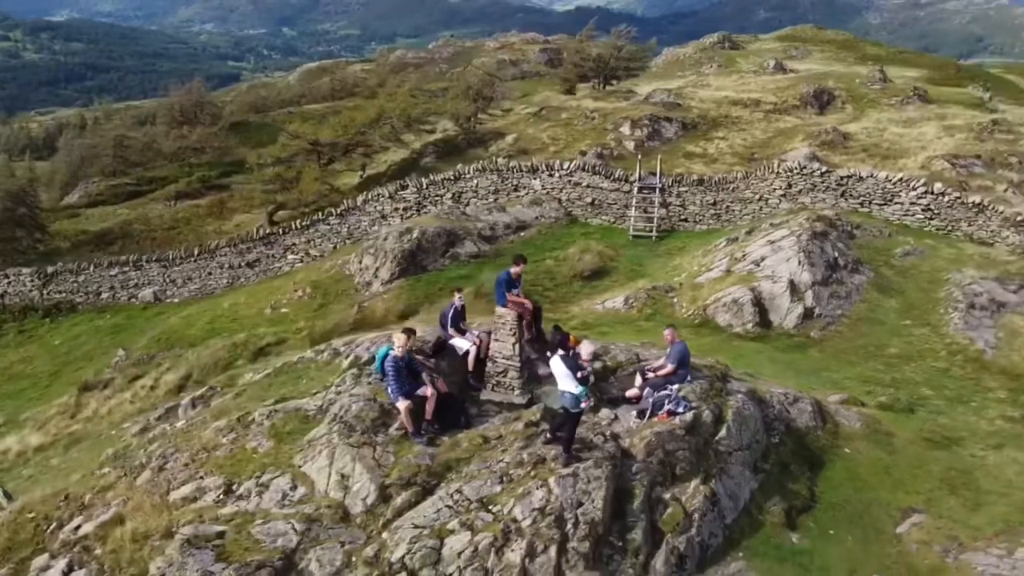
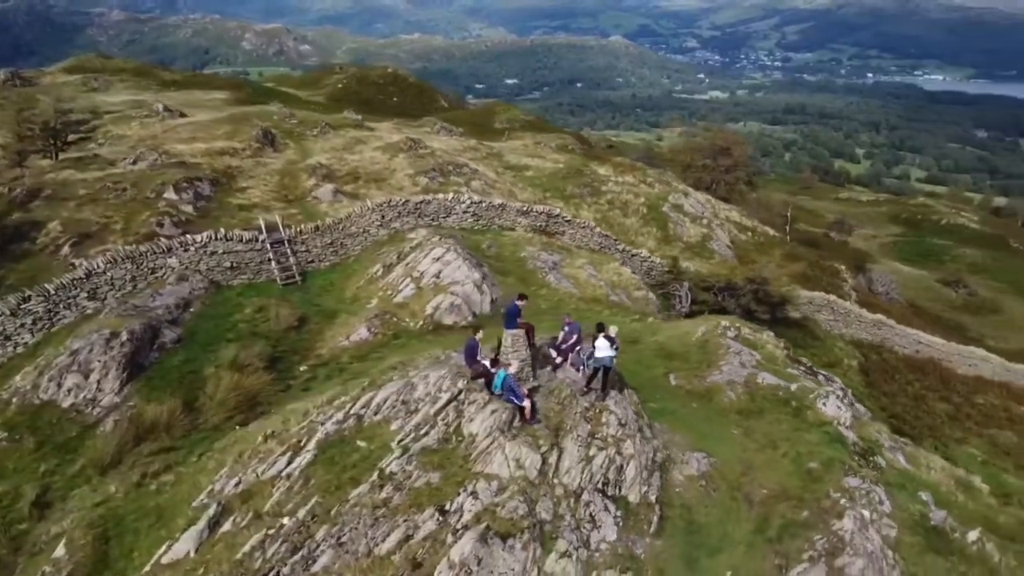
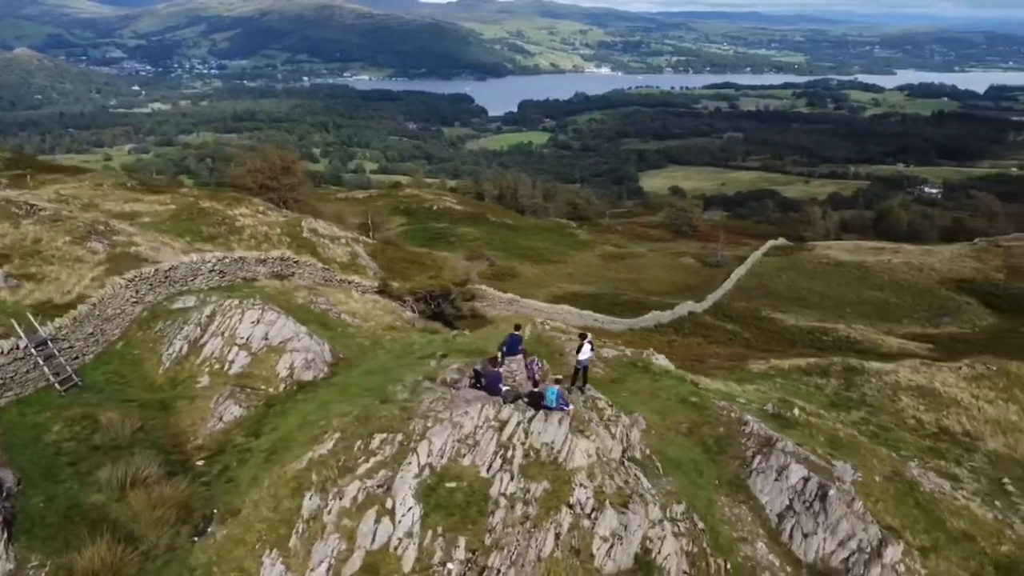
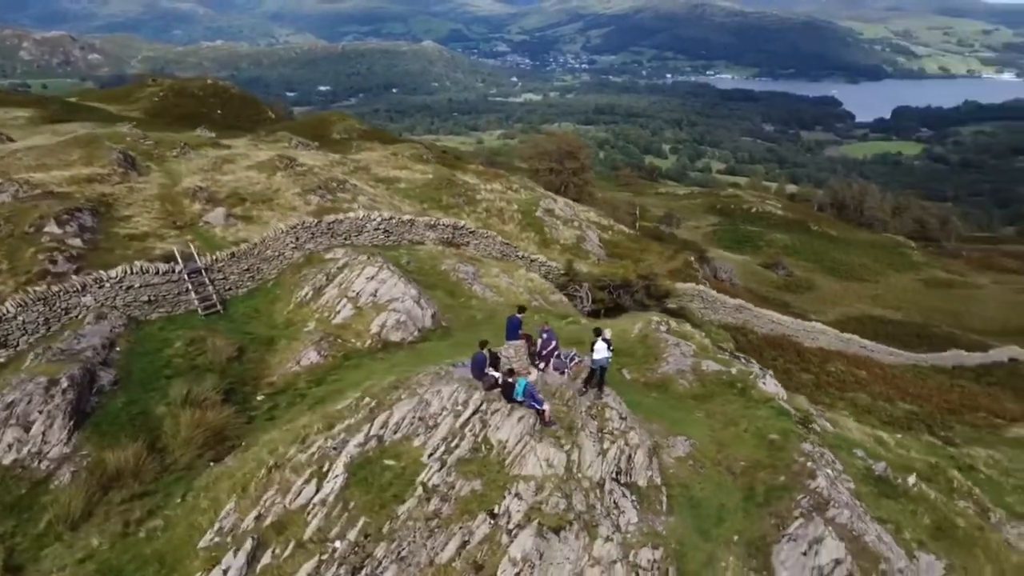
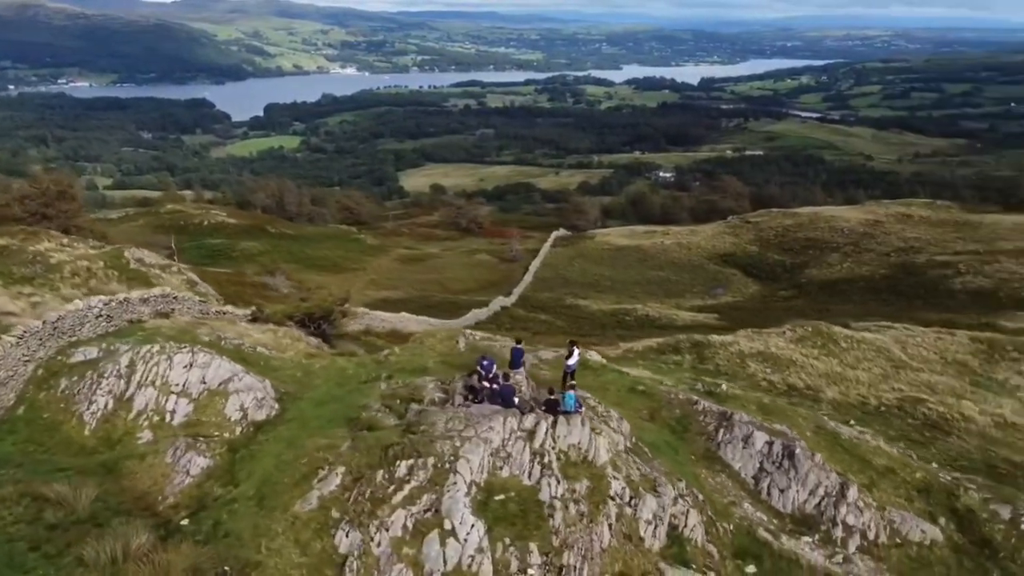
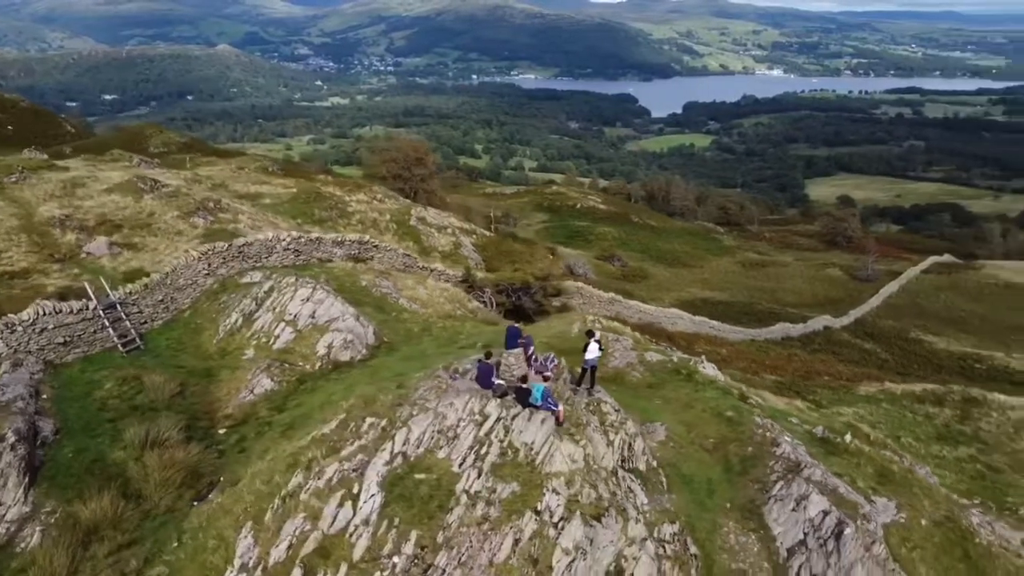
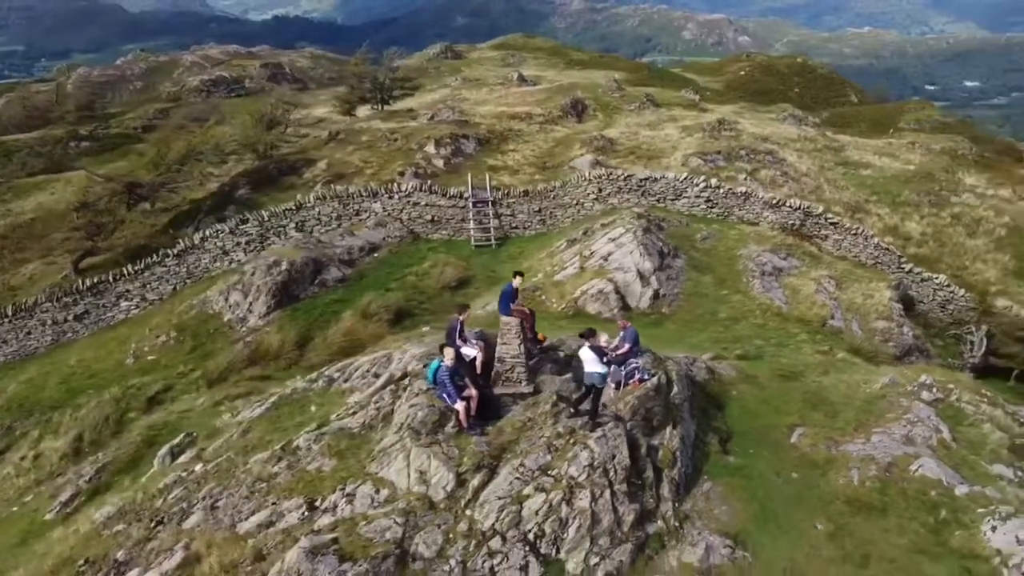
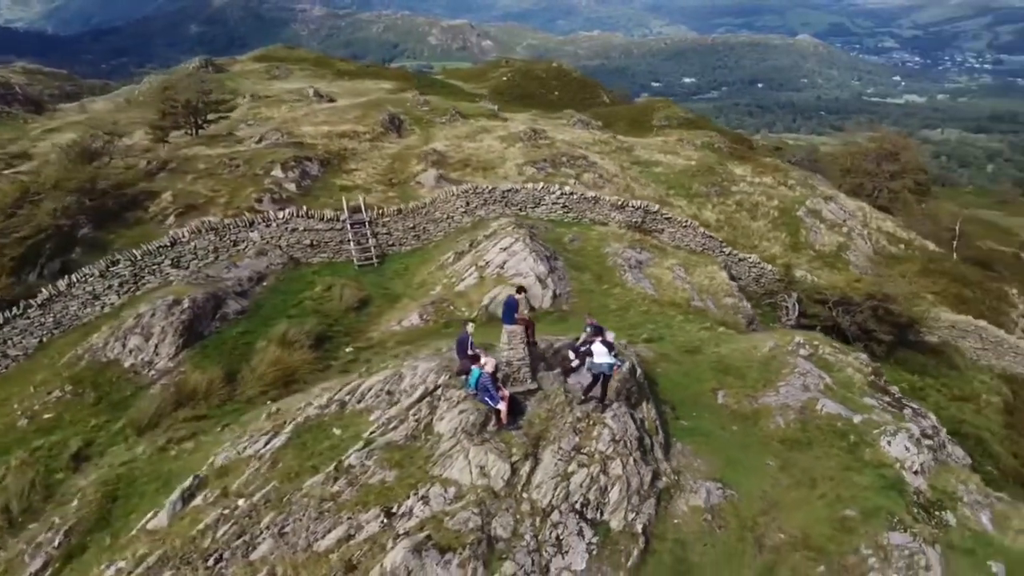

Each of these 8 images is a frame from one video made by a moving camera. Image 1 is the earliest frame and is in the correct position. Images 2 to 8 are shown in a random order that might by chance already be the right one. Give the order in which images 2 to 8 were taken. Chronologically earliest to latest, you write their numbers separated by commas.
7, 8, 2, 4, 6, 3, 5
